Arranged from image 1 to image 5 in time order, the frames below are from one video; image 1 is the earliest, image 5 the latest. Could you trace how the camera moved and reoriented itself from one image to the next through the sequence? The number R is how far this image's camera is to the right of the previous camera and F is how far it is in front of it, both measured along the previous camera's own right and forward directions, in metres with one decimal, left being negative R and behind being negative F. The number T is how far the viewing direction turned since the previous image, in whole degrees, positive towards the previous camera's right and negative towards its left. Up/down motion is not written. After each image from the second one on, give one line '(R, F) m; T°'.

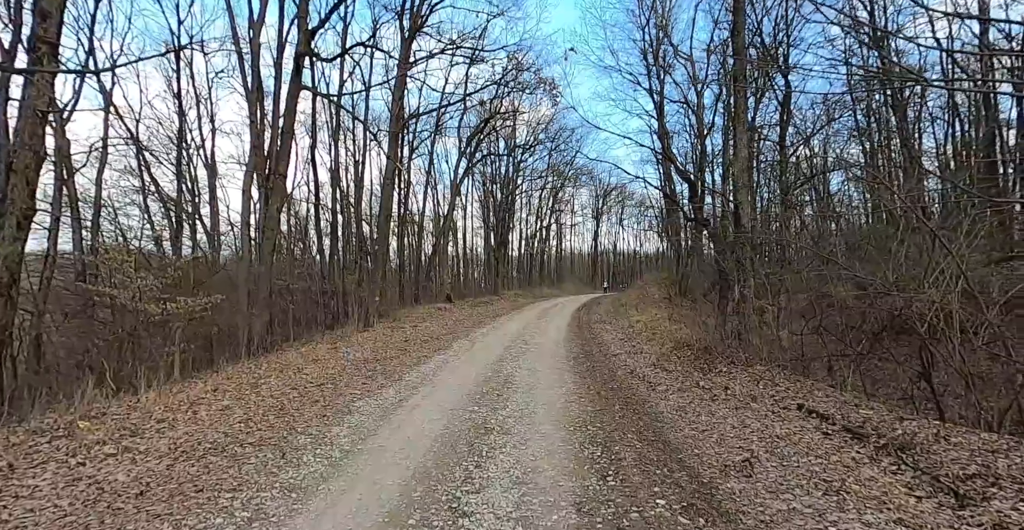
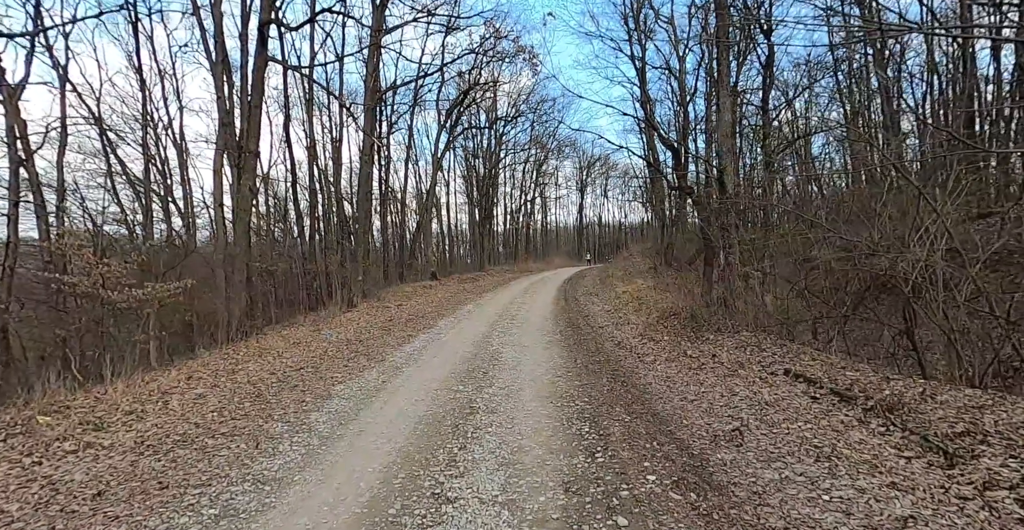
(+0.1, +0.2) m; +2°
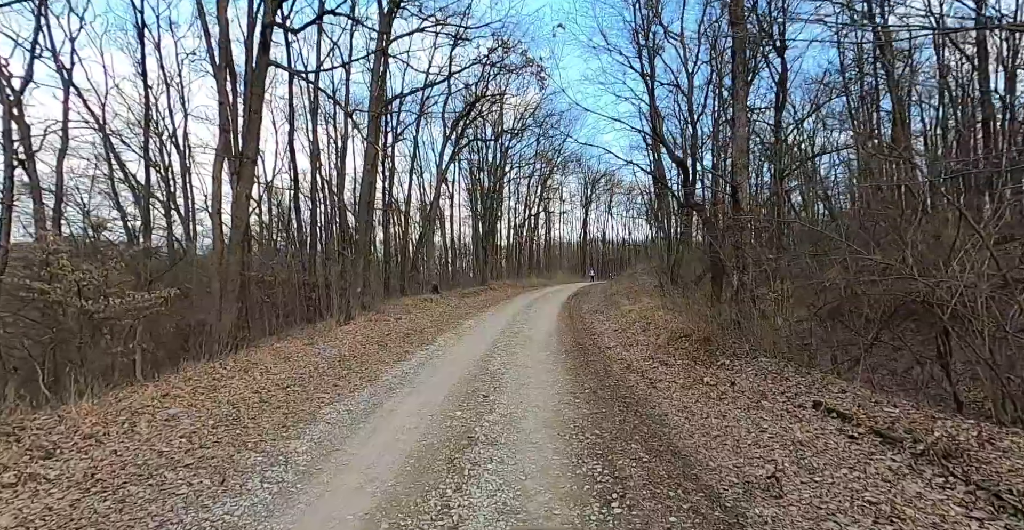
(0.0, +0.4) m; 0°
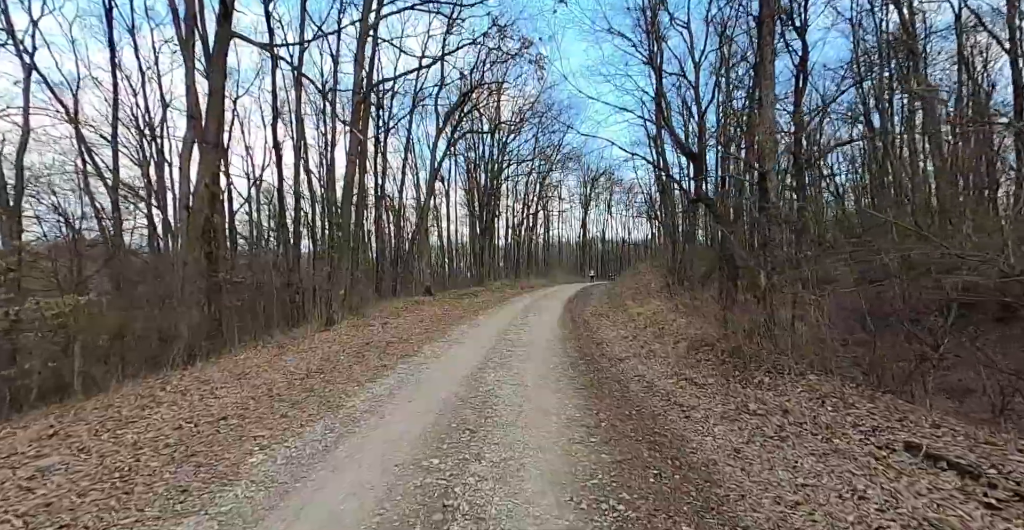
(0.0, +1.2) m; 0°
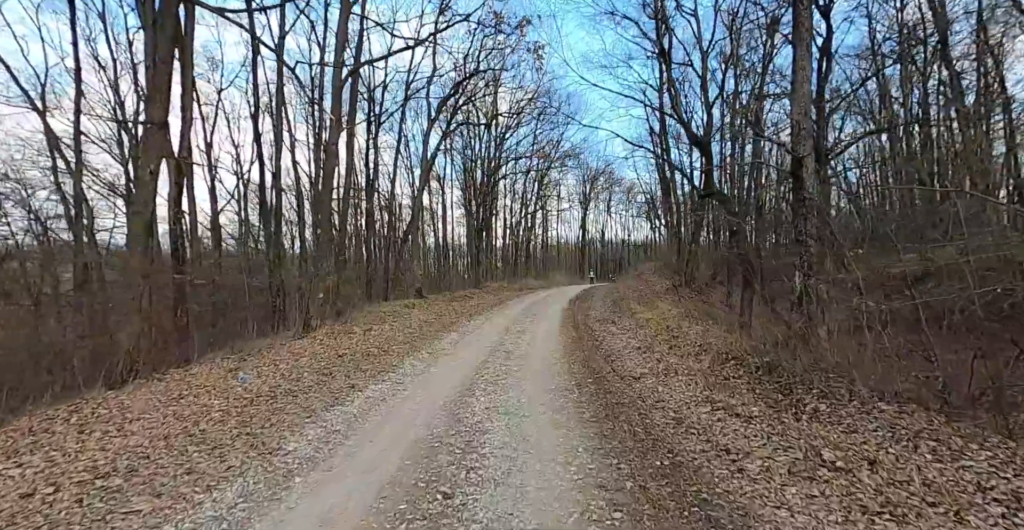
(+0.1, +1.2) m; 0°
